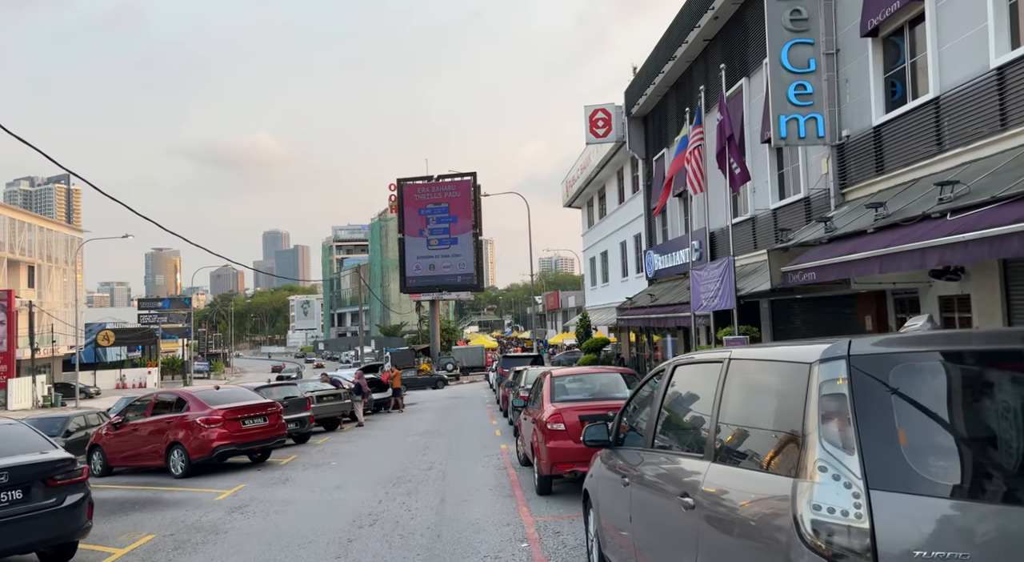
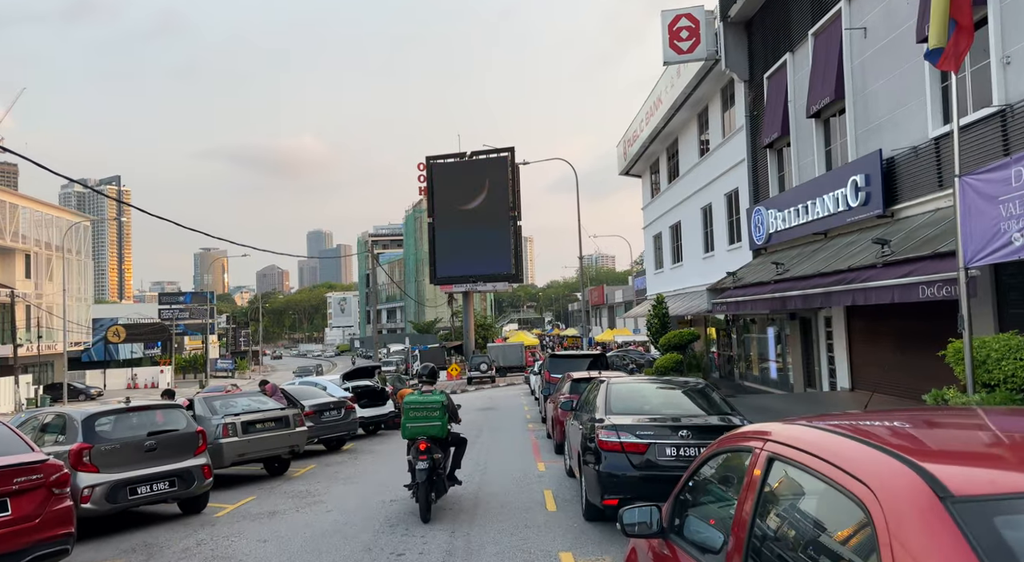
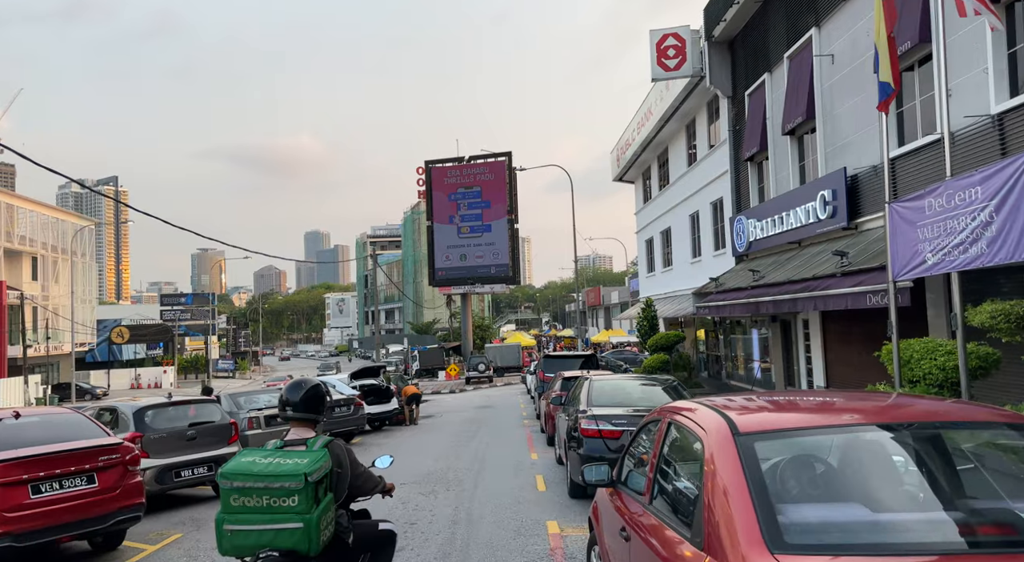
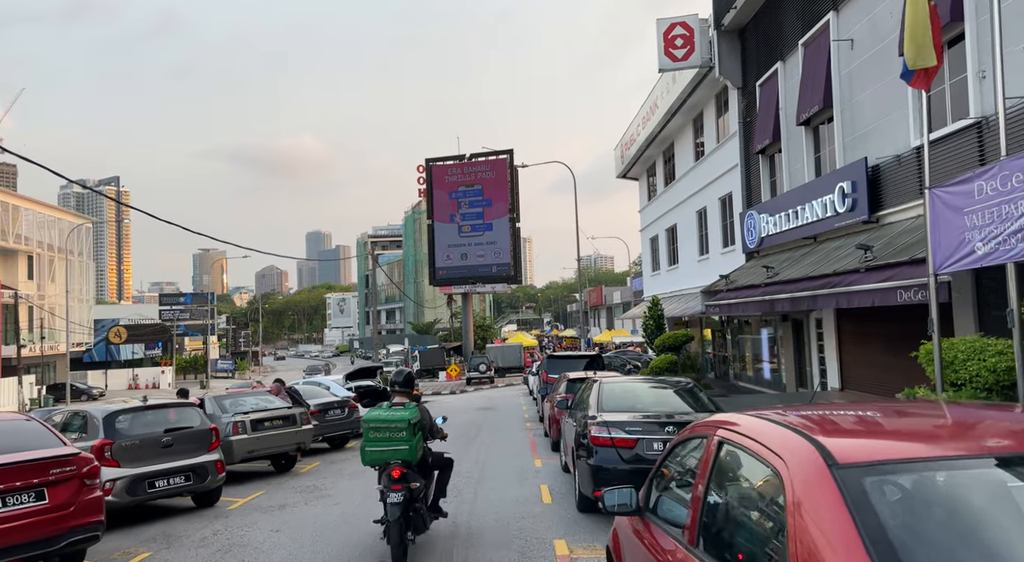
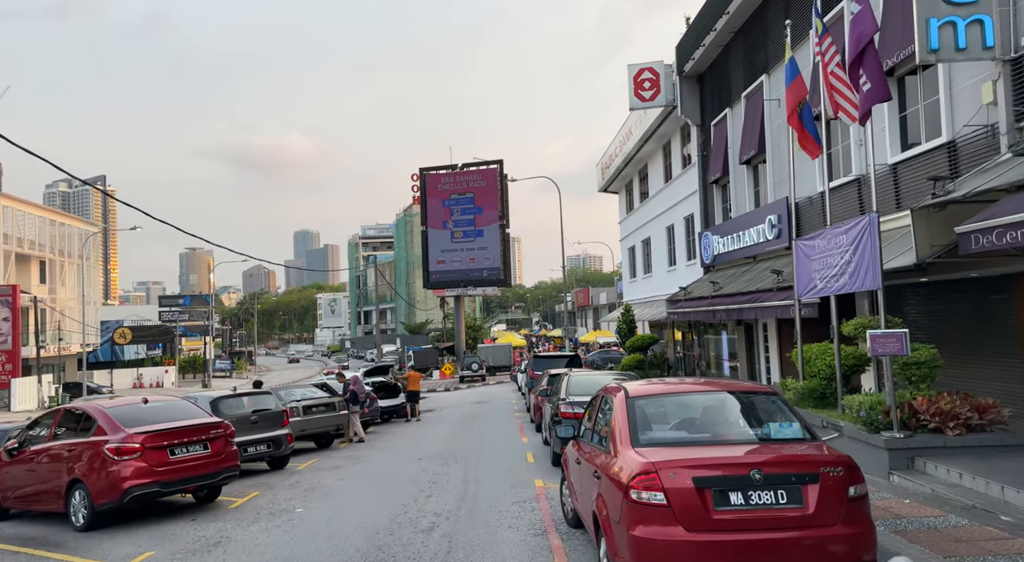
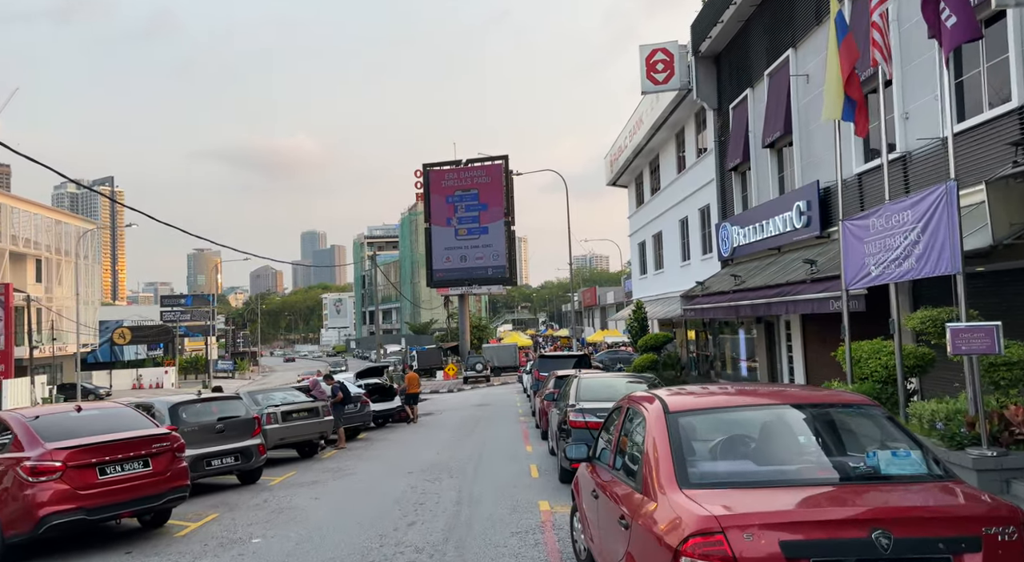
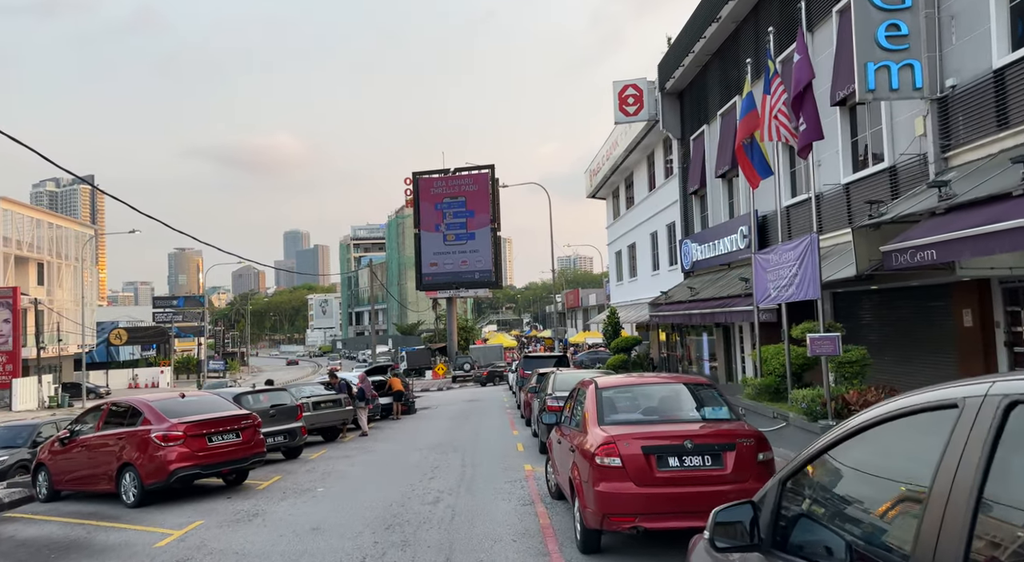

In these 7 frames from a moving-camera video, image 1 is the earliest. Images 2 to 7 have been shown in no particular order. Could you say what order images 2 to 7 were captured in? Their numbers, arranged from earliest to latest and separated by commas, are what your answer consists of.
7, 5, 6, 3, 4, 2
